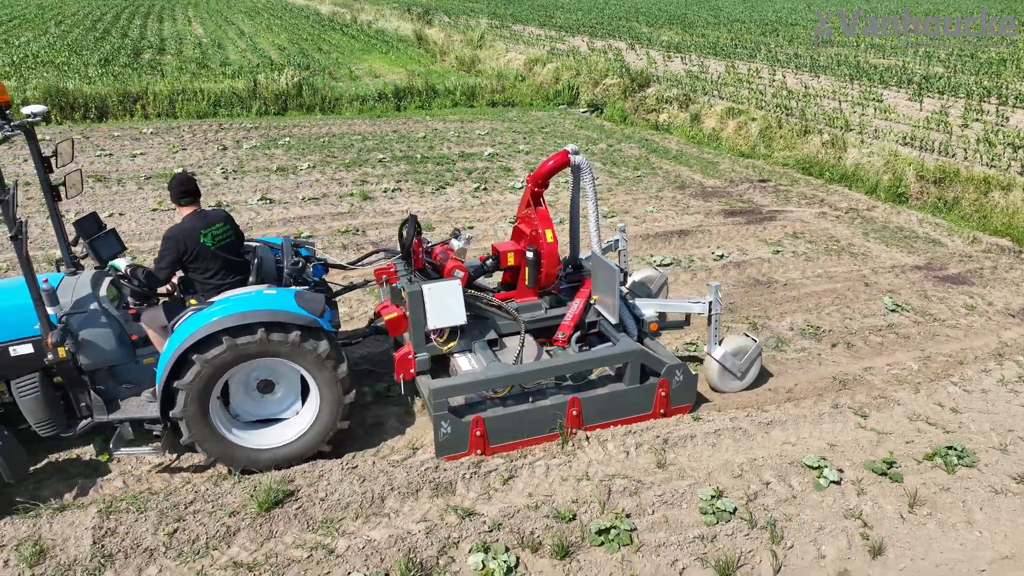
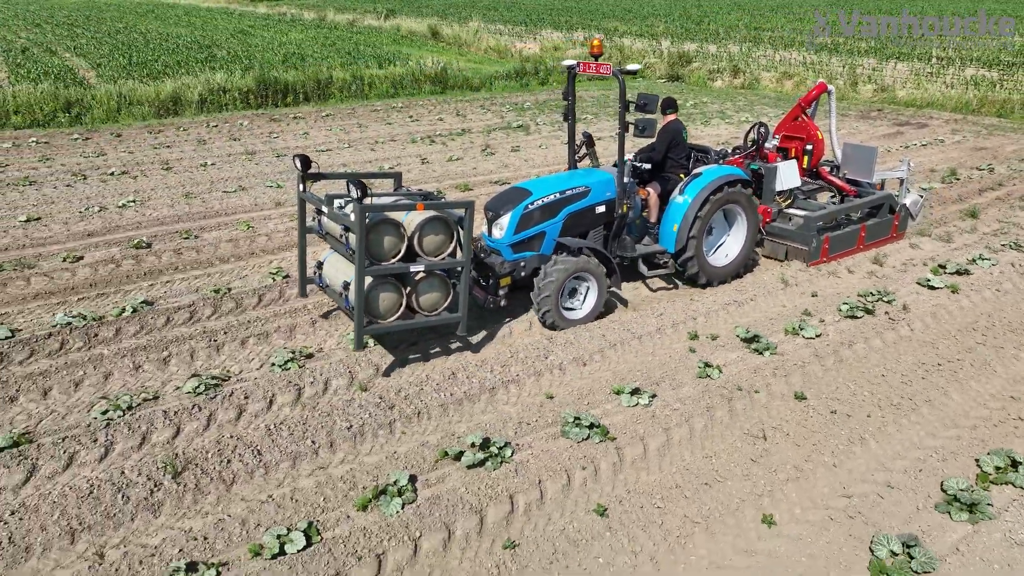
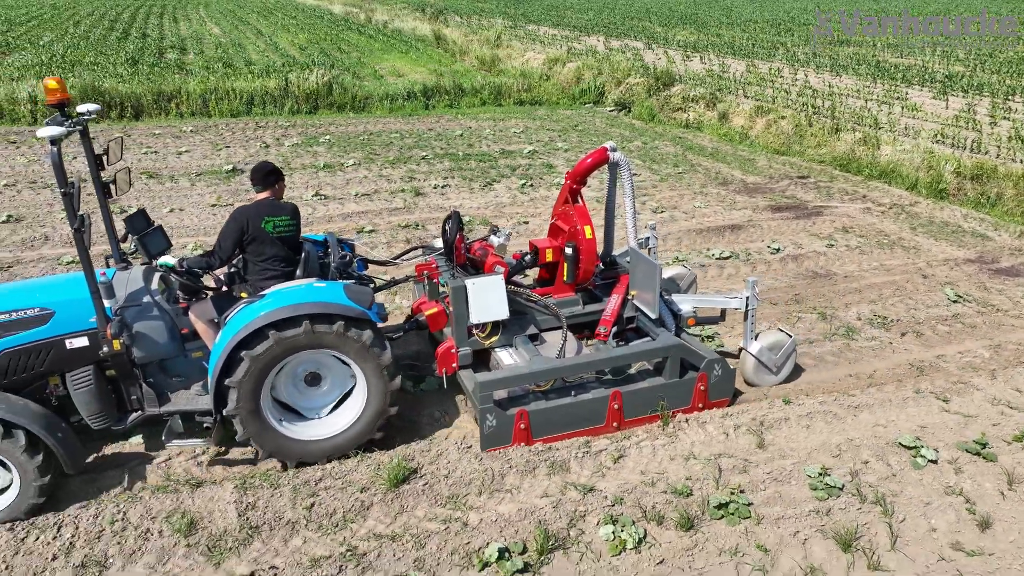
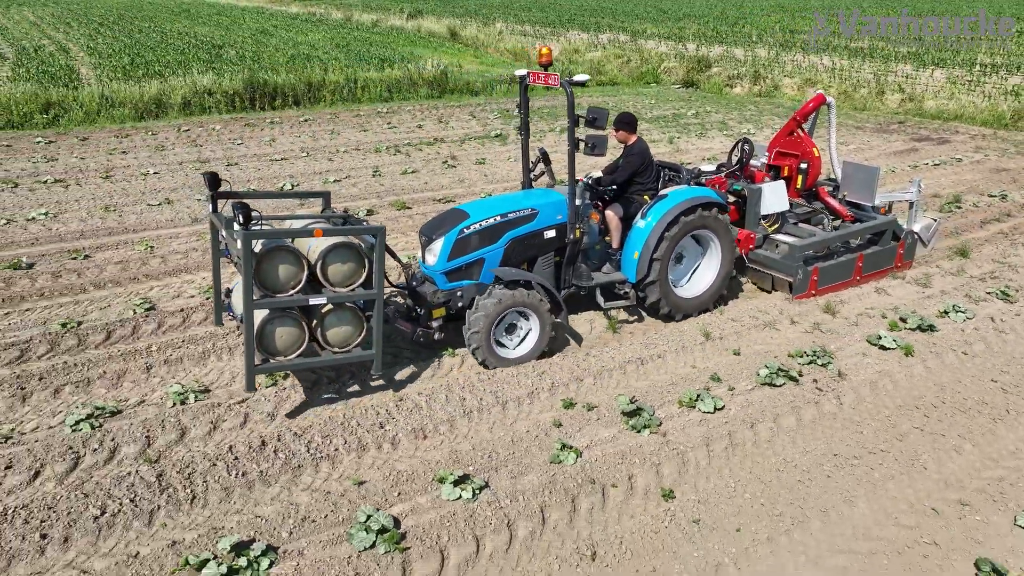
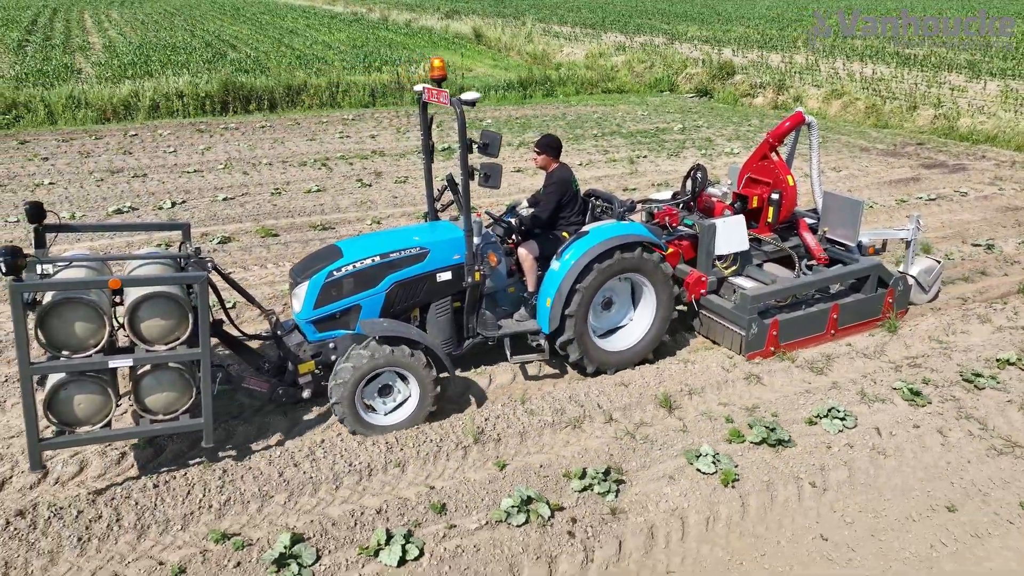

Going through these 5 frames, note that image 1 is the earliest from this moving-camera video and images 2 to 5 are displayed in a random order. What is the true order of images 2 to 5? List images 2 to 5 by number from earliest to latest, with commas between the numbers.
3, 5, 4, 2
